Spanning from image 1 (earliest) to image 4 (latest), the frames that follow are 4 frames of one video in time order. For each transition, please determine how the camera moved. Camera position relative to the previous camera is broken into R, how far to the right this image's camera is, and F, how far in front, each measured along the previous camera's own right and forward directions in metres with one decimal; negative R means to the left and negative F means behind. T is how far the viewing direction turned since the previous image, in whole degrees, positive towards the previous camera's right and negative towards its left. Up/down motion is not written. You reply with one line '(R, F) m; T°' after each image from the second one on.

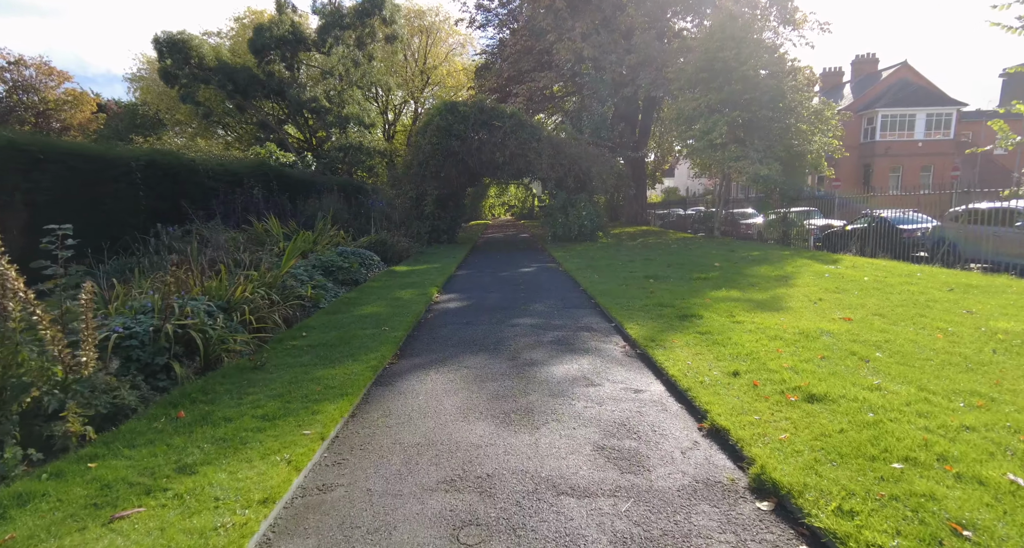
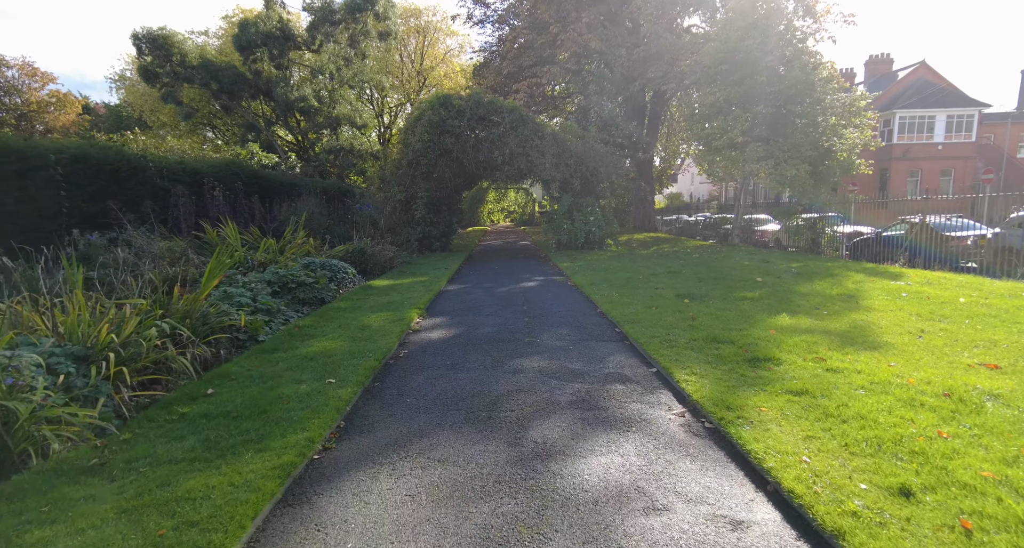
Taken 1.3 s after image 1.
(0.0, +2.1) m; 0°
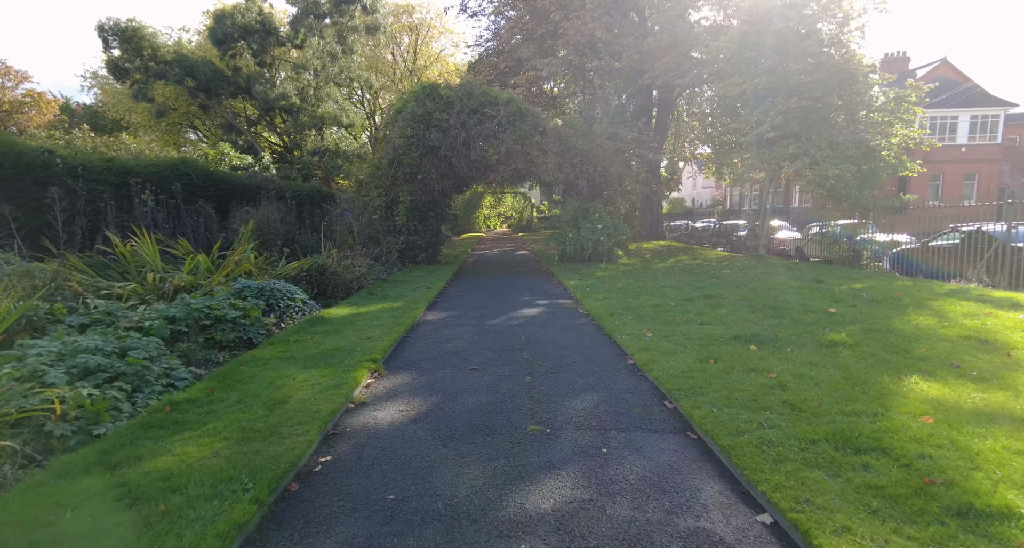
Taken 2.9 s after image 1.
(0.0, +2.5) m; 0°
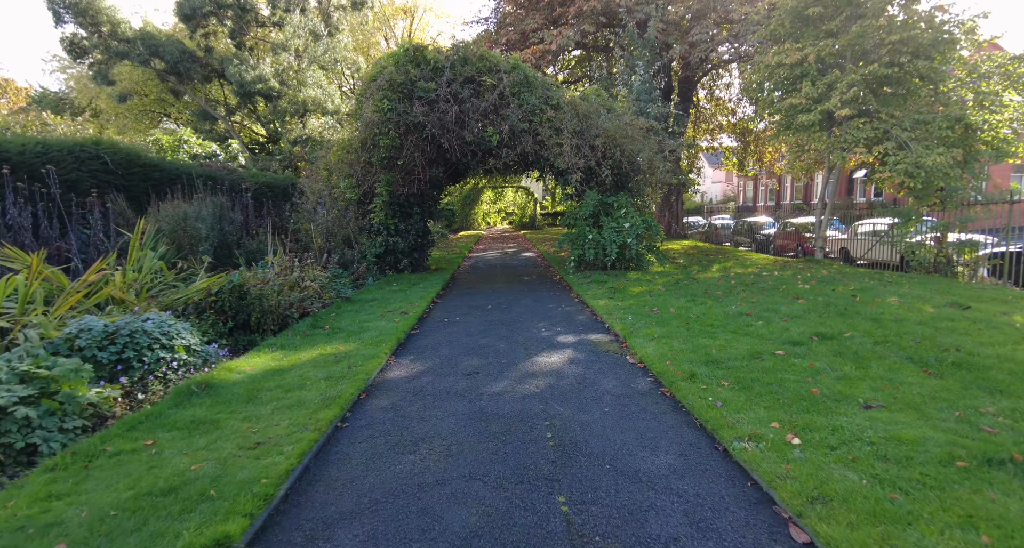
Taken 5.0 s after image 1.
(-0.1, +3.4) m; 0°
